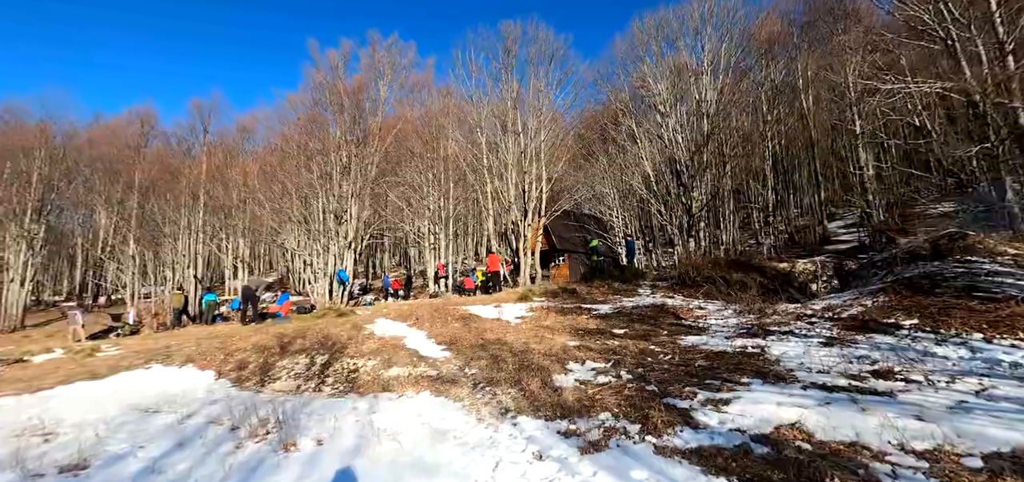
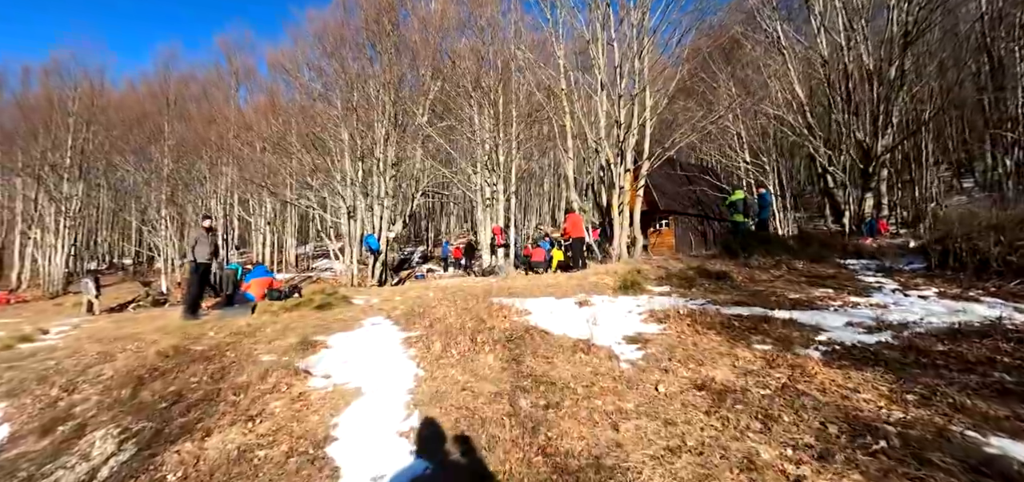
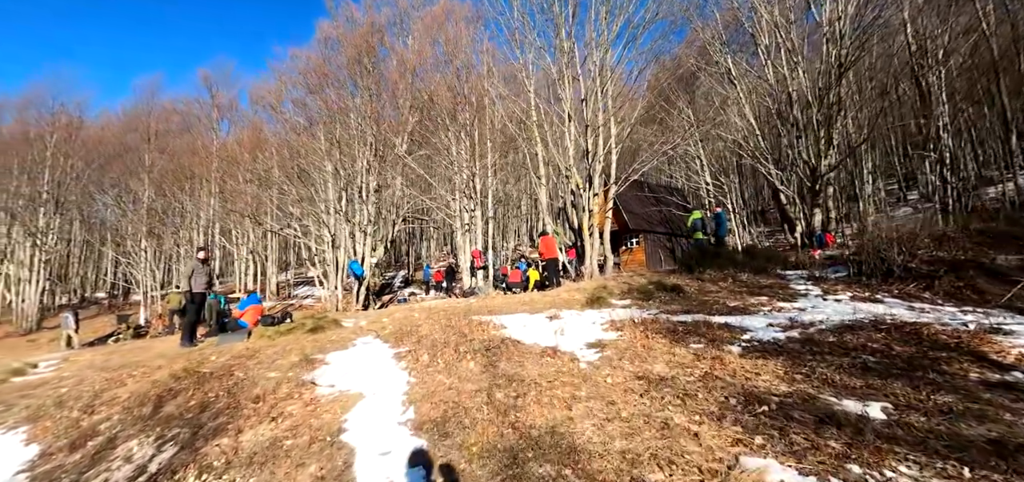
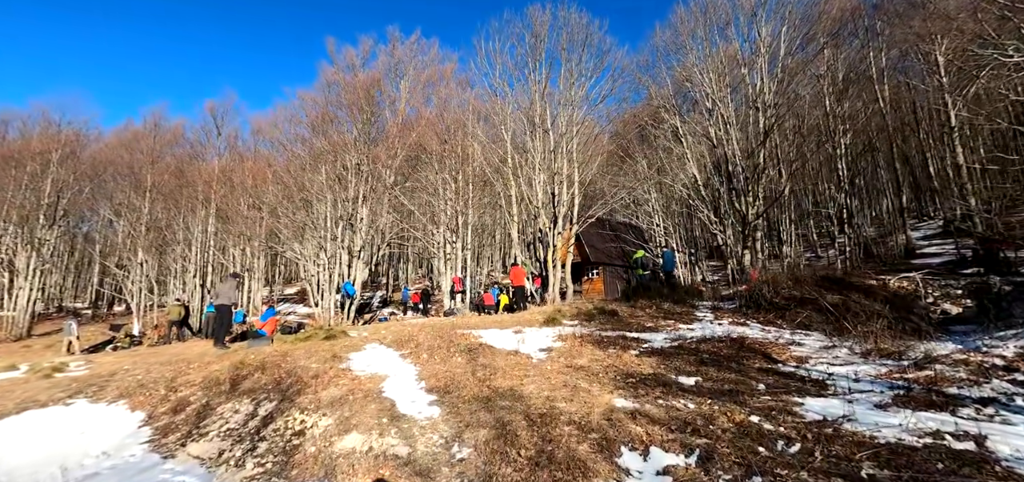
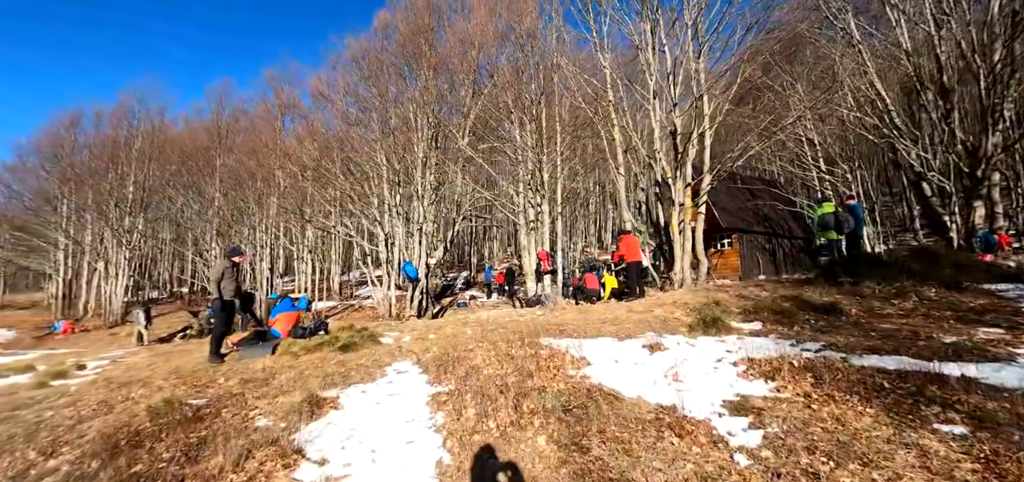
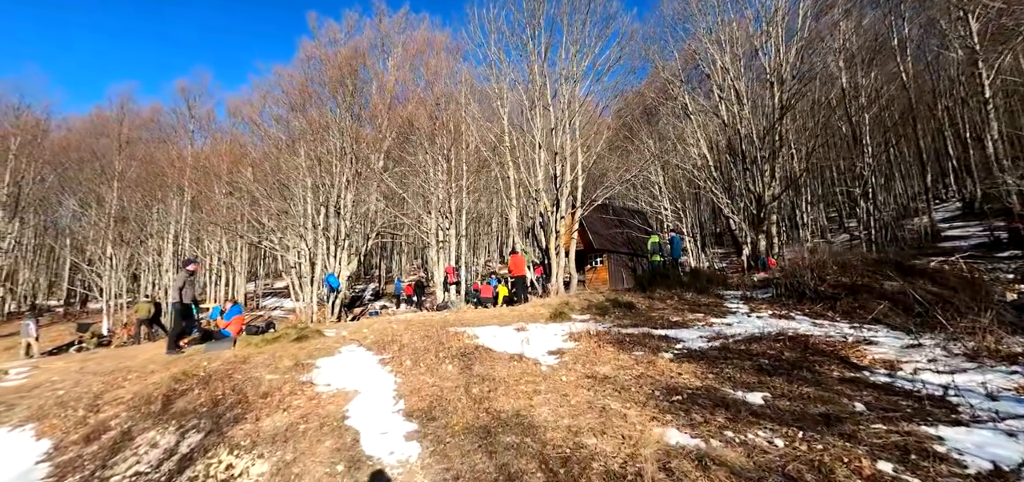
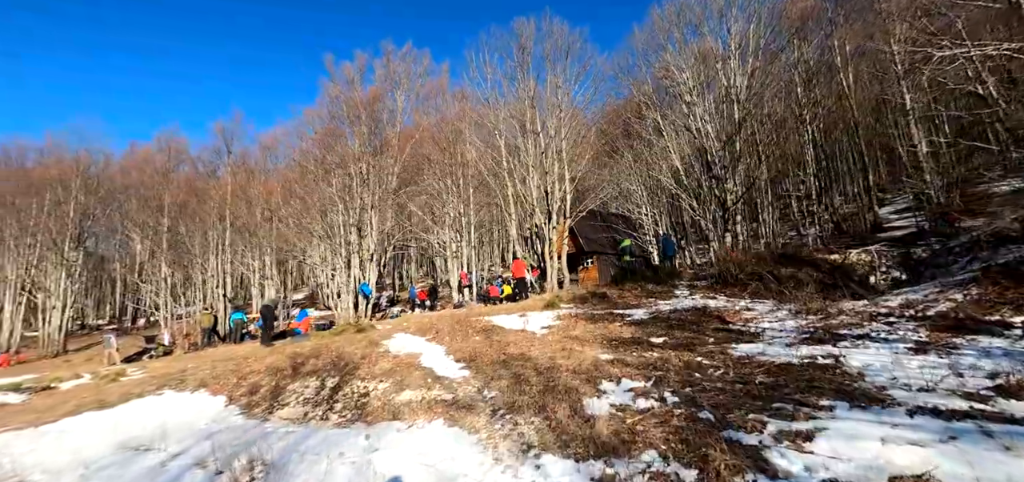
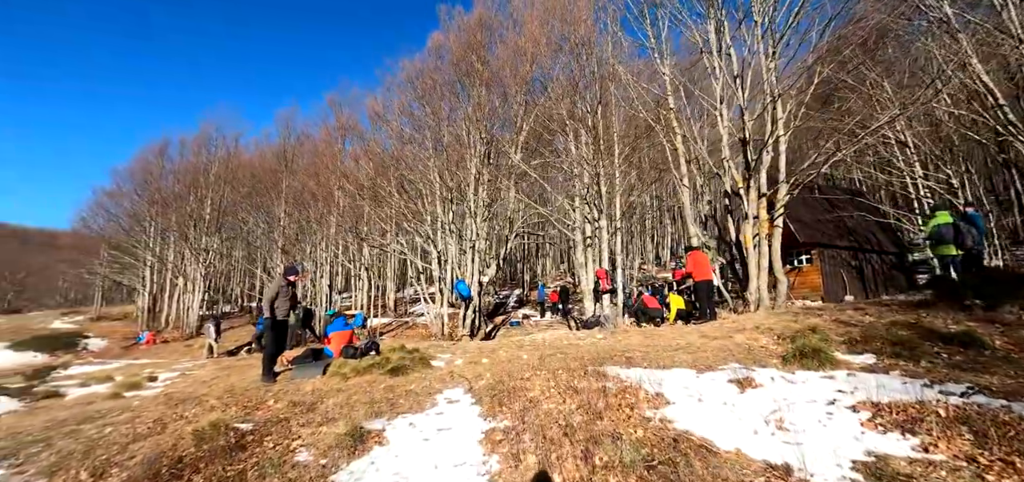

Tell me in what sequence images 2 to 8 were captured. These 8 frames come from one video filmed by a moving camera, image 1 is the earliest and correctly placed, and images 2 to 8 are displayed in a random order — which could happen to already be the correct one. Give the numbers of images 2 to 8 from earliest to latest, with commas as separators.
7, 4, 6, 3, 2, 5, 8
